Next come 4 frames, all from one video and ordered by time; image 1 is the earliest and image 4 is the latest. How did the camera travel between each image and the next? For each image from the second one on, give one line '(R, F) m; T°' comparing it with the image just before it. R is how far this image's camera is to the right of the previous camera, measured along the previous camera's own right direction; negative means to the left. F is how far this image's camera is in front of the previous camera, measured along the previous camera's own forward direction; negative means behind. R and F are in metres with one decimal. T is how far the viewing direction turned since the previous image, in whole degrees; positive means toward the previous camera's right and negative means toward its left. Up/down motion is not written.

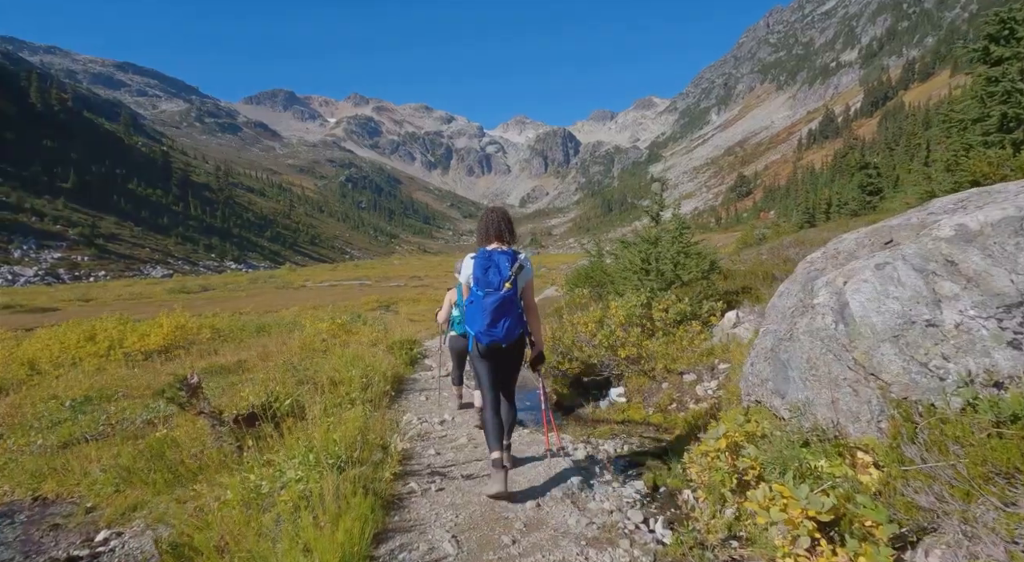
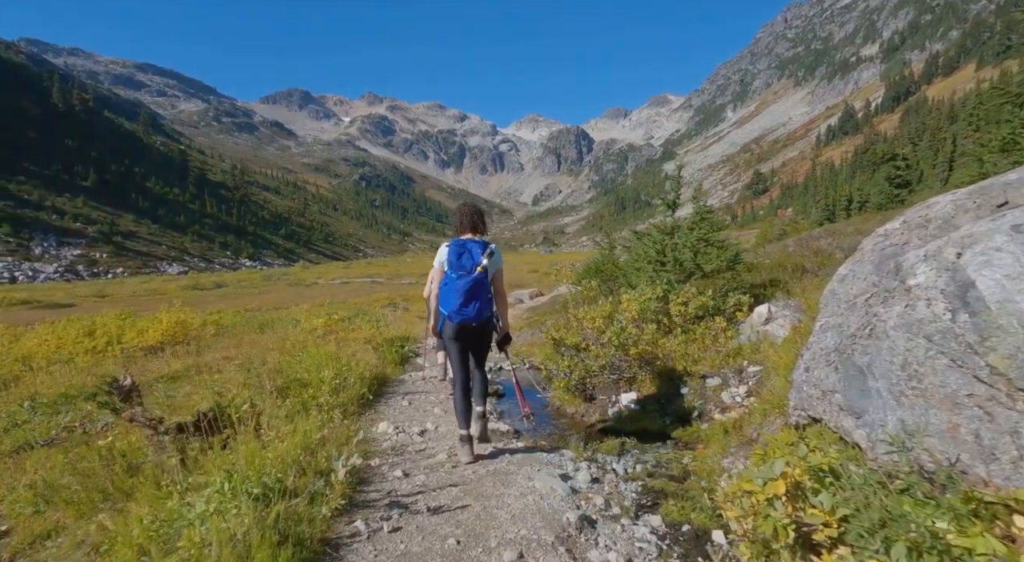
(+0.3, +1.5) m; -1°
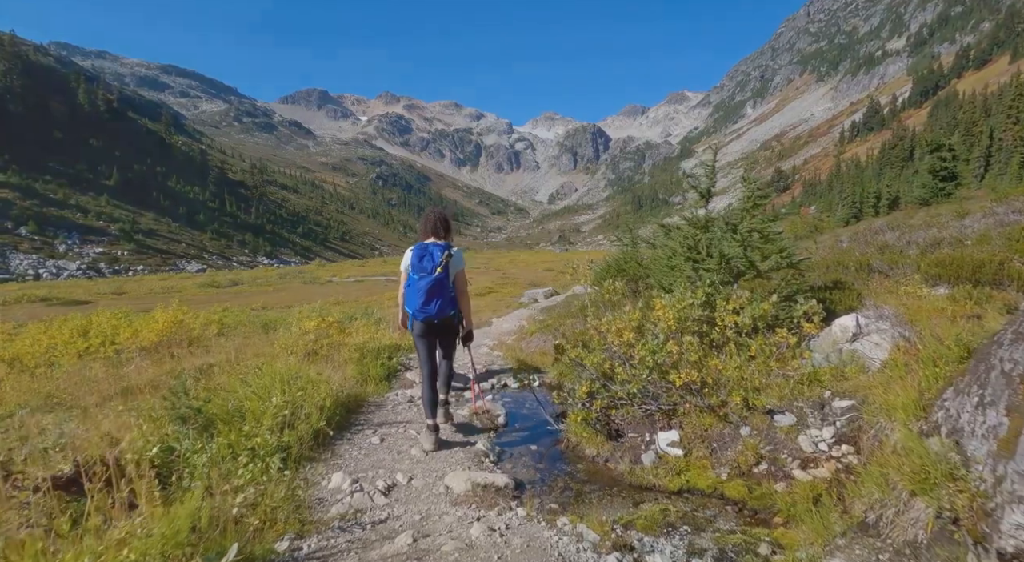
(+0.2, +2.4) m; -2°
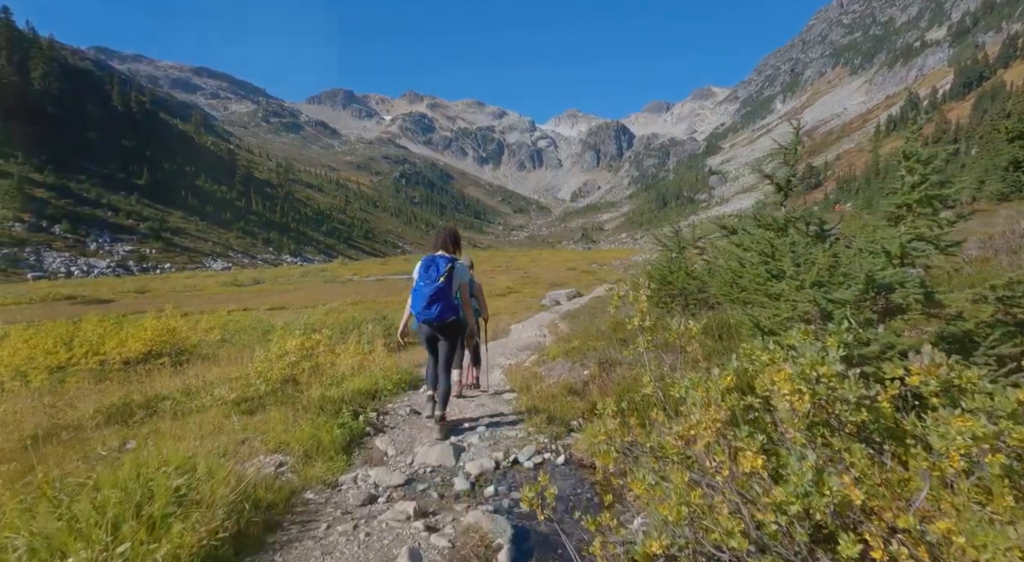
(+0.1, +3.8) m; -2°
